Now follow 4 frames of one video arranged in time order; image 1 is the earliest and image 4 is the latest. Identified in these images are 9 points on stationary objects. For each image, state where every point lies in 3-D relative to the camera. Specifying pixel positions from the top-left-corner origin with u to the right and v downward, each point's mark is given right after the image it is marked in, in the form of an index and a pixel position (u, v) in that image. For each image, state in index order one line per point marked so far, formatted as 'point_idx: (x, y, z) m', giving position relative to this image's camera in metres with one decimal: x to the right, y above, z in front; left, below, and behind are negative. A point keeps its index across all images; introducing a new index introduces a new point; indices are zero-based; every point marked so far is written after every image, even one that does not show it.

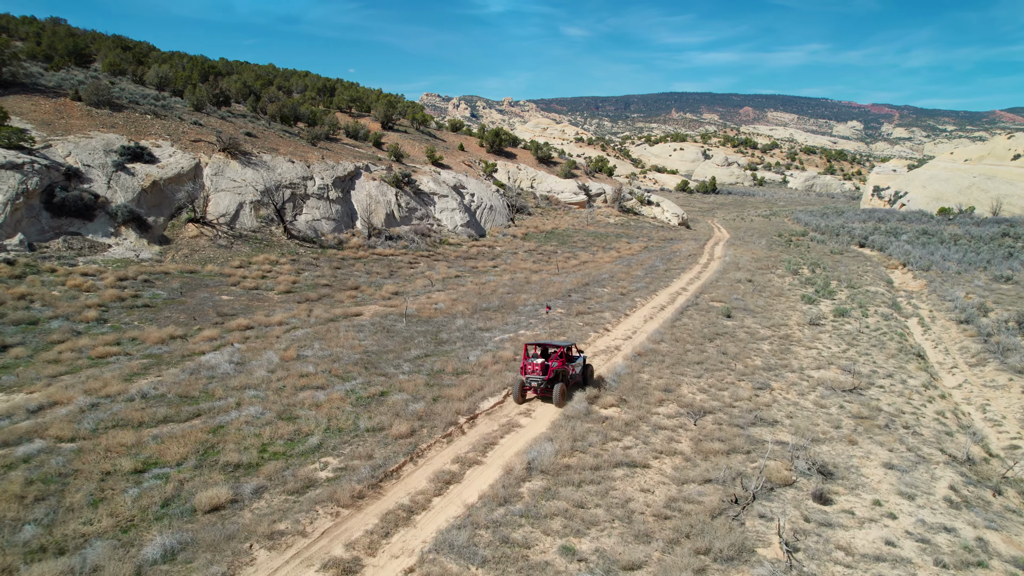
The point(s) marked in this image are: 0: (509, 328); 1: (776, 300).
0: (-0.1, -0.8, +13.9) m
1: (+7.6, -0.4, +20.0) m
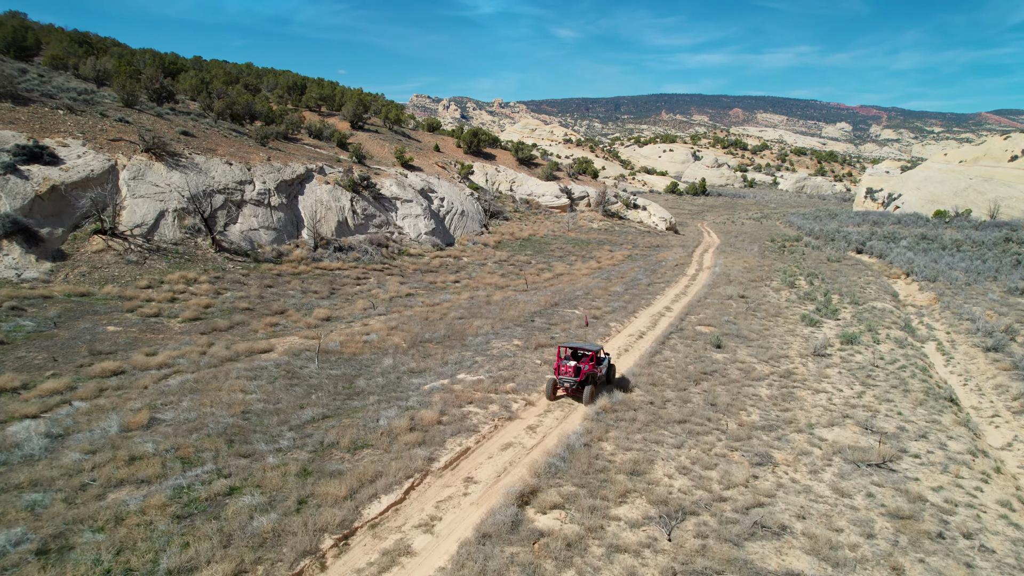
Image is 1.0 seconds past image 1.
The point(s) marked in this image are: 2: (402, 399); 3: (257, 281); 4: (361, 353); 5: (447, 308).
0: (-1.0, -1.3, +11.3) m
1: (+6.5, -0.9, +17.4) m
2: (-1.5, -1.5, +9.6) m
3: (-6.6, +0.2, +18.0) m
4: (-2.6, -1.1, +12.1) m
5: (-1.6, -0.5, +16.6) m
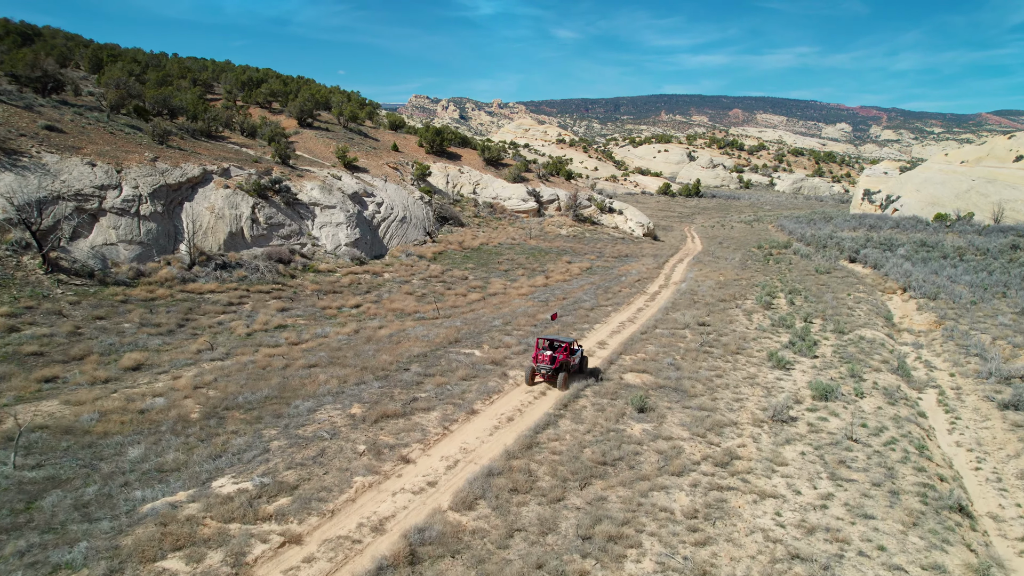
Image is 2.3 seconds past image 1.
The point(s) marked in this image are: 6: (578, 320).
0: (-3.3, -2.0, +7.6) m
1: (+4.3, -1.5, +13.7) m
2: (-3.7, -2.1, +6.0) m
3: (-8.8, -0.5, +14.4) m
4: (-4.9, -1.8, +8.5) m
5: (-3.8, -1.1, +12.9) m
6: (+1.6, -0.8, +16.8) m
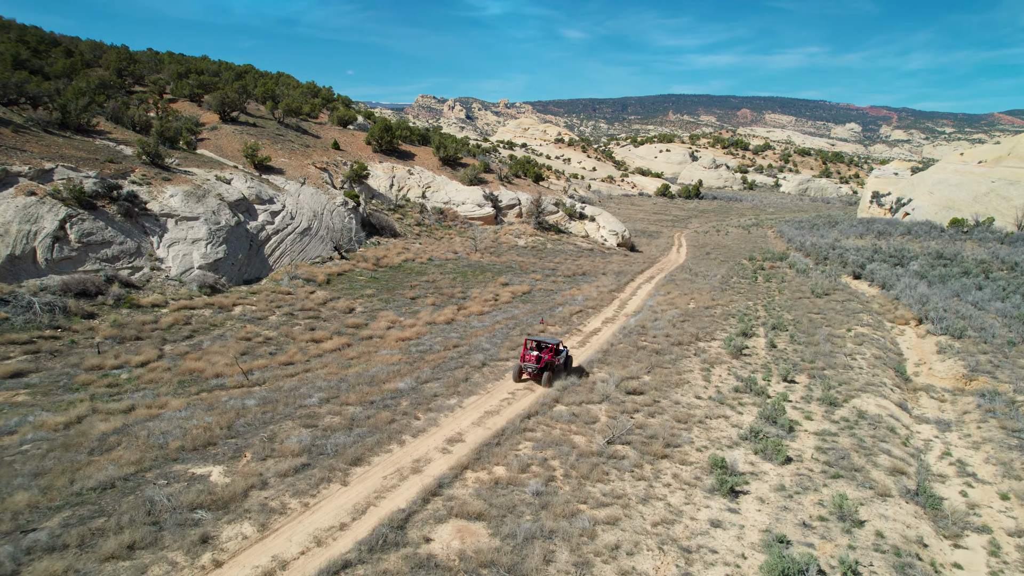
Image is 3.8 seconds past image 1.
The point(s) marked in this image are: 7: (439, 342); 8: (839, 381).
0: (-6.1, -2.8, +2.4) m
1: (+1.6, -2.4, +8.5) m
2: (-6.6, -3.0, +0.8) m
3: (-11.5, -1.4, +9.3) m
4: (-7.7, -2.7, +3.3) m
5: (-6.5, -2.0, +7.7) m
6: (-1.1, -1.7, +11.6) m
7: (-1.5, -1.1, +14.8) m
8: (+6.6, -1.9, +13.8) m
